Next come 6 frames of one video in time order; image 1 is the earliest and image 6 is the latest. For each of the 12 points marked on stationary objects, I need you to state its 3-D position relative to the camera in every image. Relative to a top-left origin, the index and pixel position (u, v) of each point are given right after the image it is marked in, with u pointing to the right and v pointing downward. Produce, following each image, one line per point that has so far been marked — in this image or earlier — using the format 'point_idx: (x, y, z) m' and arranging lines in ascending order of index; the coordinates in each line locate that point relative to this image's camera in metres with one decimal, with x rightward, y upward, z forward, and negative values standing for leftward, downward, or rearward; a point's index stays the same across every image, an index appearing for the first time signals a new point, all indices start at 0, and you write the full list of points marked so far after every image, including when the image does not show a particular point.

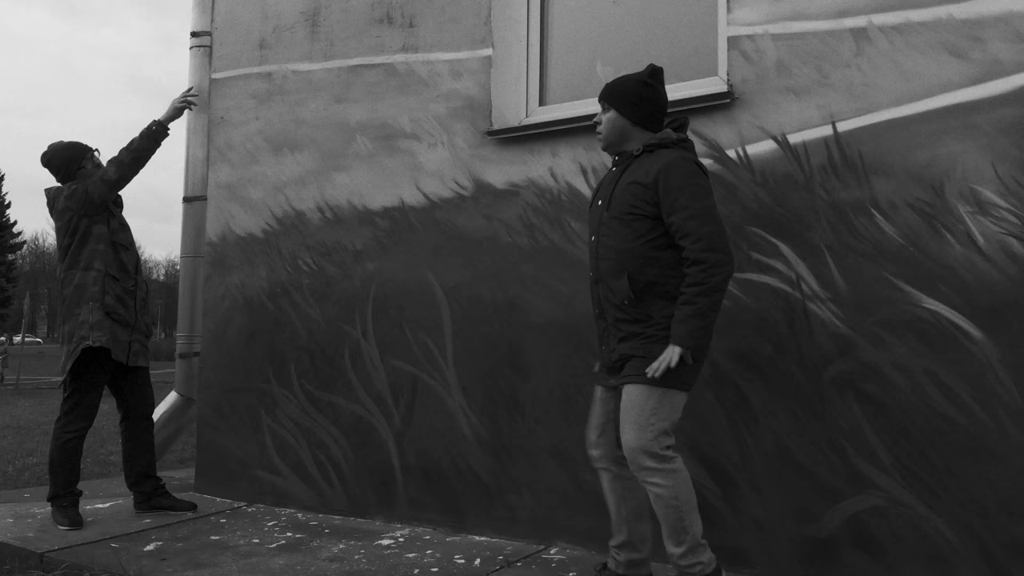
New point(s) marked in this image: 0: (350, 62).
0: (-0.7, +1.0, +4.1) m
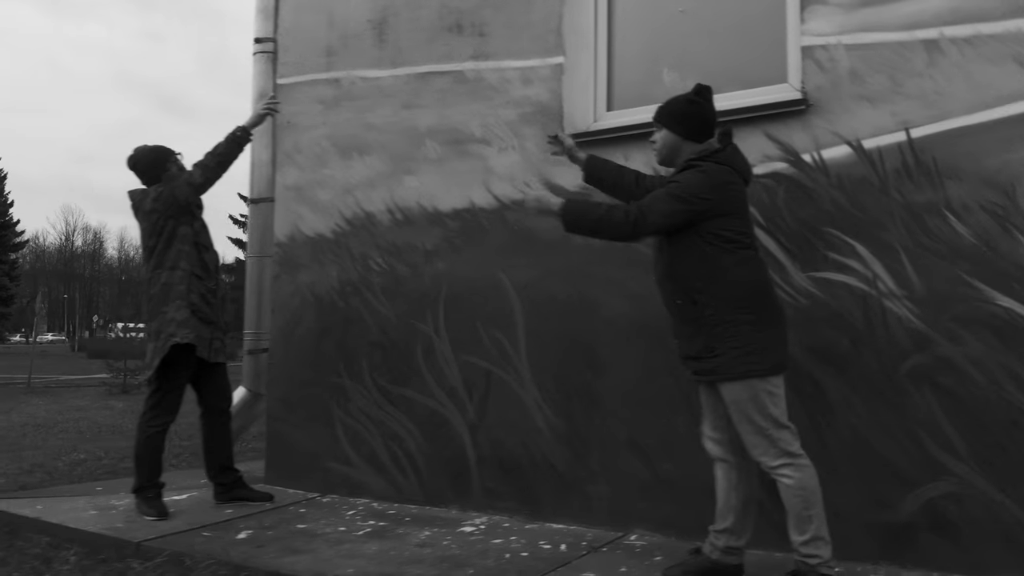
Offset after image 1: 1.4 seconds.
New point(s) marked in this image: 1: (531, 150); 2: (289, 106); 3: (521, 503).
0: (-0.4, +1.0, +4.2) m
1: (+0.1, +0.6, +3.9) m
2: (-1.2, +0.9, +4.7) m
3: (0.0, -0.9, +3.7) m
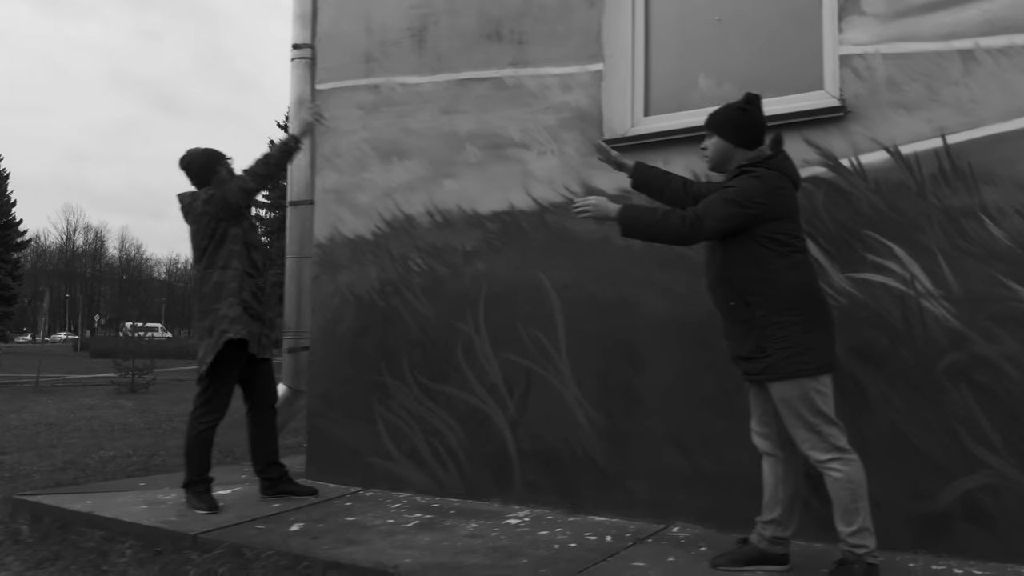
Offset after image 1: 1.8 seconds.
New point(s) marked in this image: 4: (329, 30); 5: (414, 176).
0: (-0.3, +1.0, +4.4) m
1: (+0.3, +0.6, +4.0) m
2: (-1.0, +0.9, +4.8) m
3: (+0.2, -0.9, +3.9) m
4: (-1.0, +1.4, +4.8) m
5: (-0.5, +0.6, +4.5) m
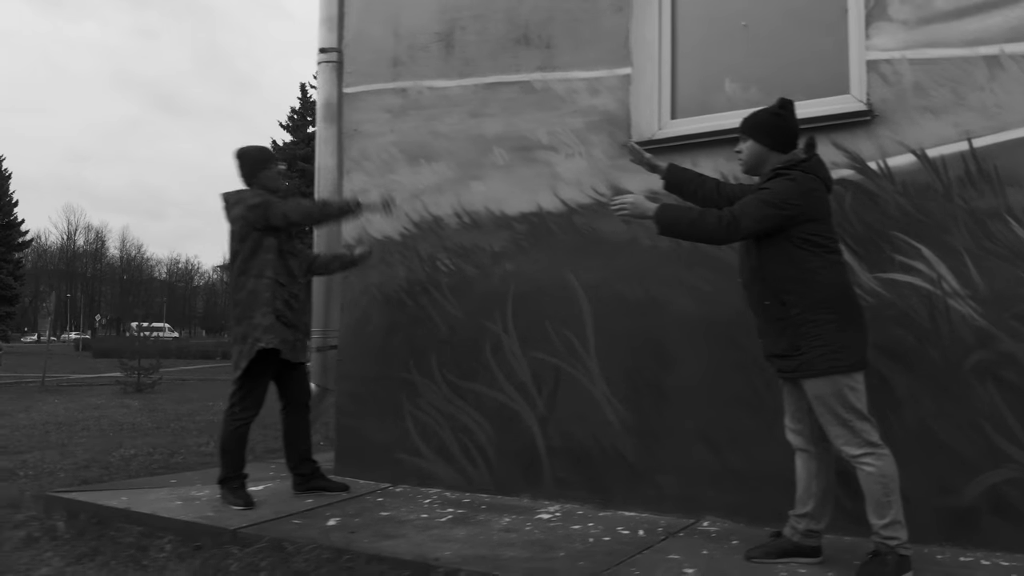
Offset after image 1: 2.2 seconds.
0: (-0.1, +1.0, +4.4) m
1: (+0.4, +0.6, +4.1) m
2: (-0.8, +0.9, +4.9) m
3: (+0.3, -0.9, +3.9) m
4: (-0.8, +1.4, +4.9) m
5: (-0.4, +0.6, +4.6) m
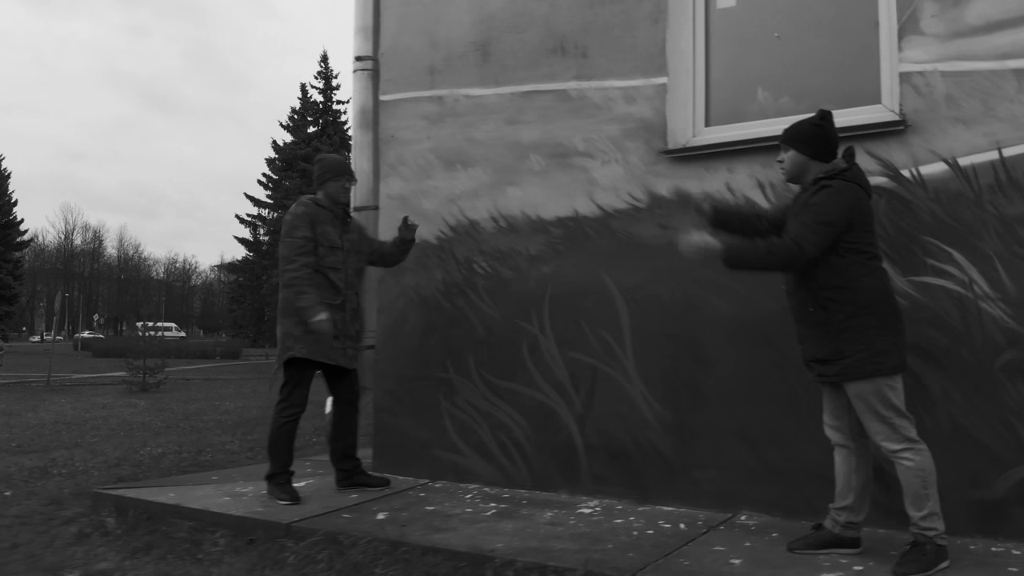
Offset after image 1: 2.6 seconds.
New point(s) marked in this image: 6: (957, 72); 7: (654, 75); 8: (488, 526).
0: (+0.1, +1.0, +4.6) m
1: (+0.6, +0.6, +4.2) m
2: (-0.7, +0.9, +5.0) m
3: (+0.5, -0.9, +4.1) m
4: (-0.7, +1.4, +5.0) m
5: (-0.2, +0.5, +4.7) m
6: (+1.7, +0.8, +3.4) m
7: (+0.7, +1.0, +4.2) m
8: (-0.1, -1.0, +3.7) m
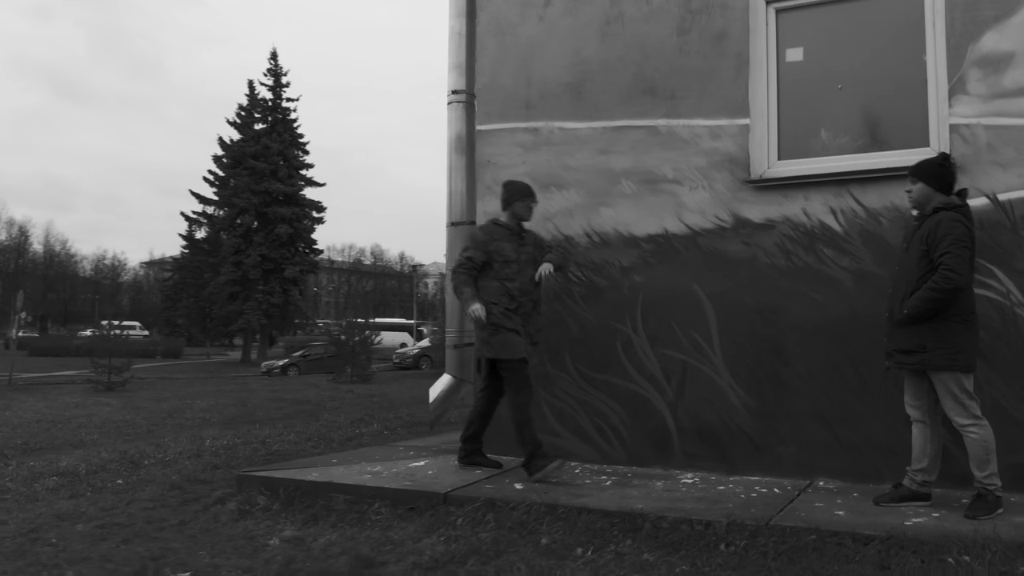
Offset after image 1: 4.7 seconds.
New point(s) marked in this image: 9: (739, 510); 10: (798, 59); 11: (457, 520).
0: (+0.6, +1.0, +5.4) m
1: (+1.2, +0.5, +5.0) m
2: (-0.1, +0.9, +5.7) m
3: (+1.1, -0.9, +4.9) m
4: (-0.1, +1.3, +5.7) m
5: (+0.4, +0.5, +5.5) m
6: (+2.3, +0.8, +4.3) m
7: (+1.2, +1.0, +5.0) m
8: (+0.5, -1.0, +4.5) m
9: (+1.0, -1.0, +4.1) m
10: (+1.6, +1.3, +5.0) m
11: (-0.3, -1.1, +4.3) m
